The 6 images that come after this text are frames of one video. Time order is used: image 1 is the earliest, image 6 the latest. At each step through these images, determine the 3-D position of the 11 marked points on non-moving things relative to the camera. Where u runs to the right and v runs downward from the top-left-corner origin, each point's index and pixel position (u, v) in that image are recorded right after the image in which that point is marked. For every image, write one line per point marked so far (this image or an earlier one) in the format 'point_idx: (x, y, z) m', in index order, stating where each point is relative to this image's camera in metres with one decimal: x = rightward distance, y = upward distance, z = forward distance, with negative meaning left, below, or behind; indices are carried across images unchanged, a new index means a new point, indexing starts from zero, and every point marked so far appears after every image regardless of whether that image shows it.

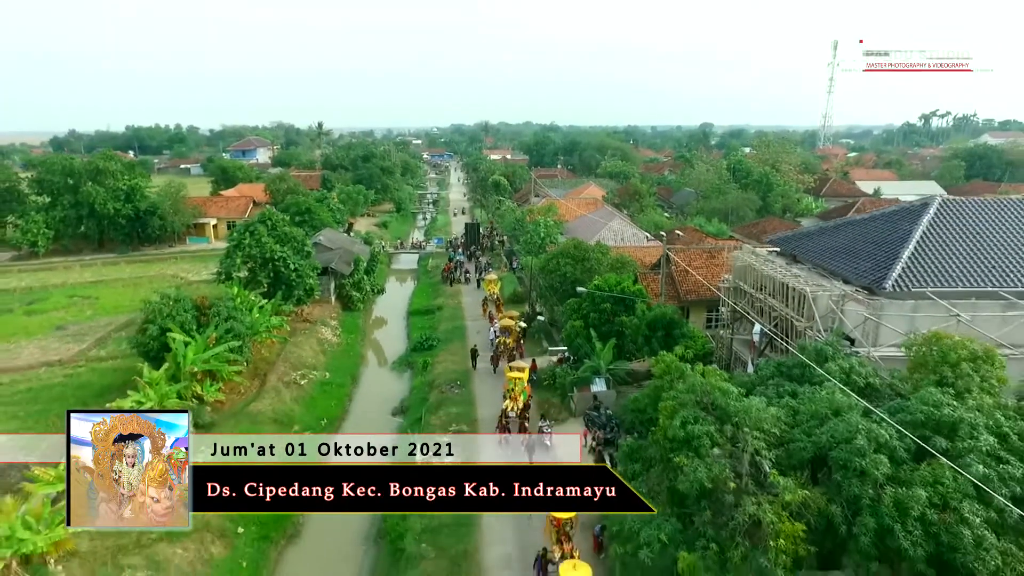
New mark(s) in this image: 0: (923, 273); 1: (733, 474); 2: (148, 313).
0: (+8.8, +0.3, +12.5) m
1: (+3.4, -2.9, +9.0) m
2: (-11.3, -0.7, +18.3) m
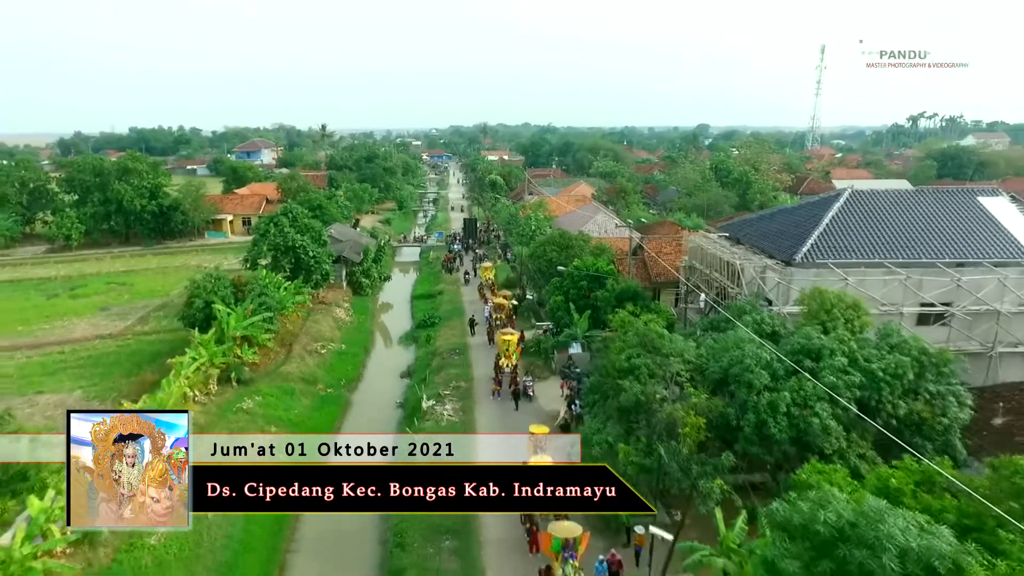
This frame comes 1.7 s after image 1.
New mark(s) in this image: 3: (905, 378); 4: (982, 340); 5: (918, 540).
0: (+8.4, +1.0, +15.8) m
1: (+3.1, -2.1, +12.3) m
2: (-11.6, 0.0, +21.6) m
3: (+7.9, -1.8, +11.8) m
4: (+12.2, -1.3, +15.4) m
5: (+4.2, -2.6, +6.1) m
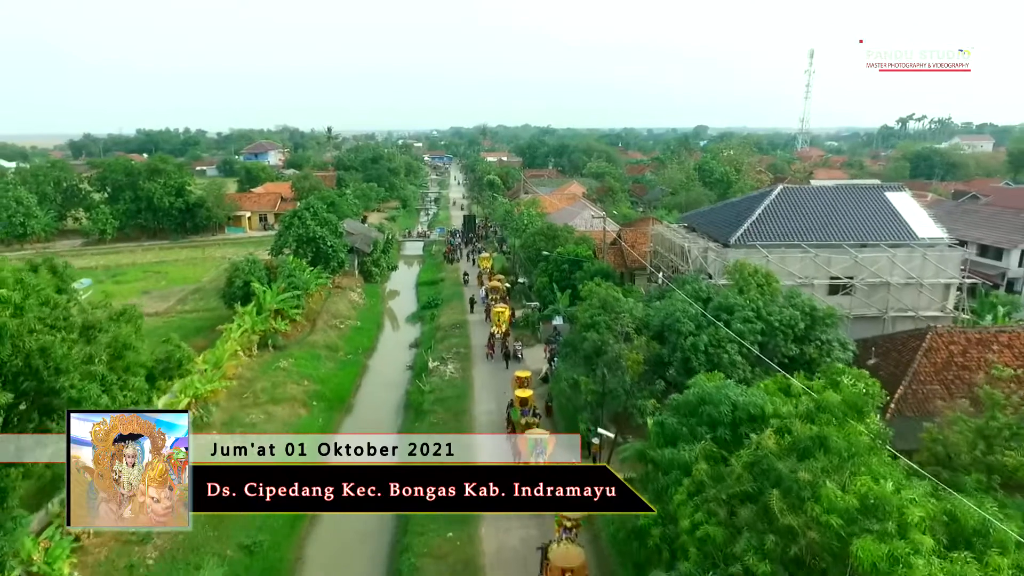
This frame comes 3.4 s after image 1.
0: (+8.1, +1.8, +19.6) m
1: (+2.7, -1.4, +16.1) m
2: (-11.9, +0.7, +25.4) m
3: (+7.5, -1.0, +15.6) m
4: (+11.8, -0.6, +19.2) m
5: (+3.9, -1.9, +9.9) m
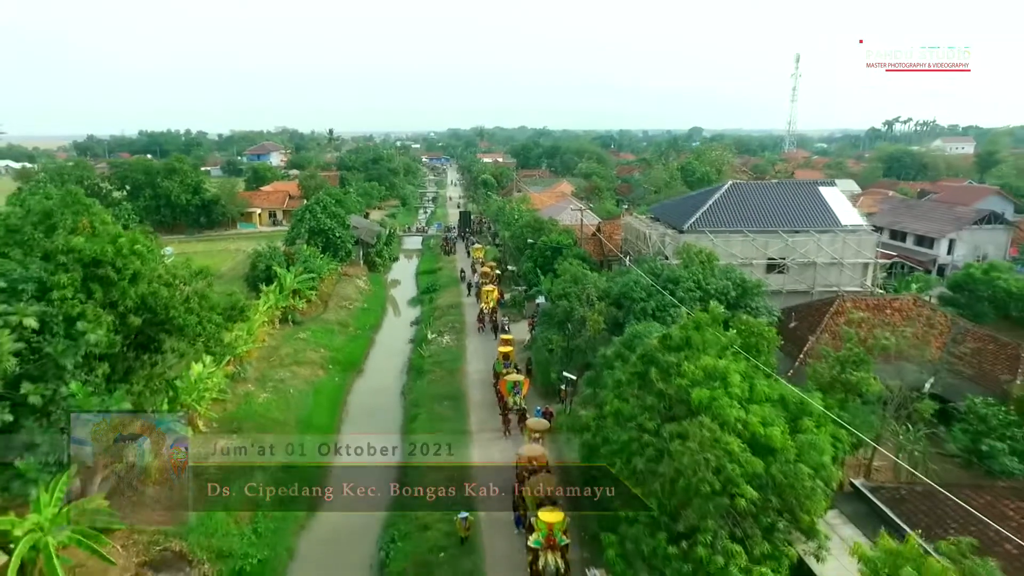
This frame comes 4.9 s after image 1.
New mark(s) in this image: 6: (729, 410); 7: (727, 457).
0: (+7.6, +2.6, +23.2) m
1: (+2.2, -0.6, +19.6) m
2: (-12.5, +1.5, +28.8) m
3: (+7.0, -0.2, +19.1) m
4: (+11.3, +0.2, +22.7) m
5: (+3.4, -1.0, +13.4) m
6: (+3.3, -1.8, +9.0) m
7: (+3.1, -2.4, +8.4) m
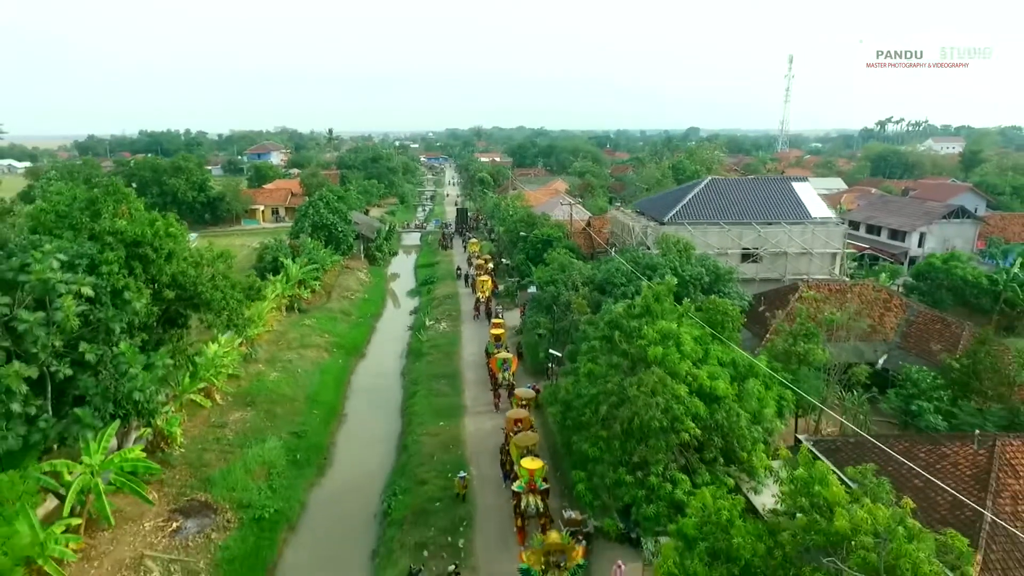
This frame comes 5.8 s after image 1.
0: (+7.3, +3.1, +24.8) m
1: (+1.9, -0.1, +21.2) m
2: (-12.8, +2.0, +30.5) m
3: (+6.7, +0.3, +20.8) m
4: (+11.0, +0.7, +24.4) m
5: (+3.1, -0.5, +15.1) m
6: (+3.0, -1.4, +10.6) m
7: (+2.8, -1.9, +10.1) m
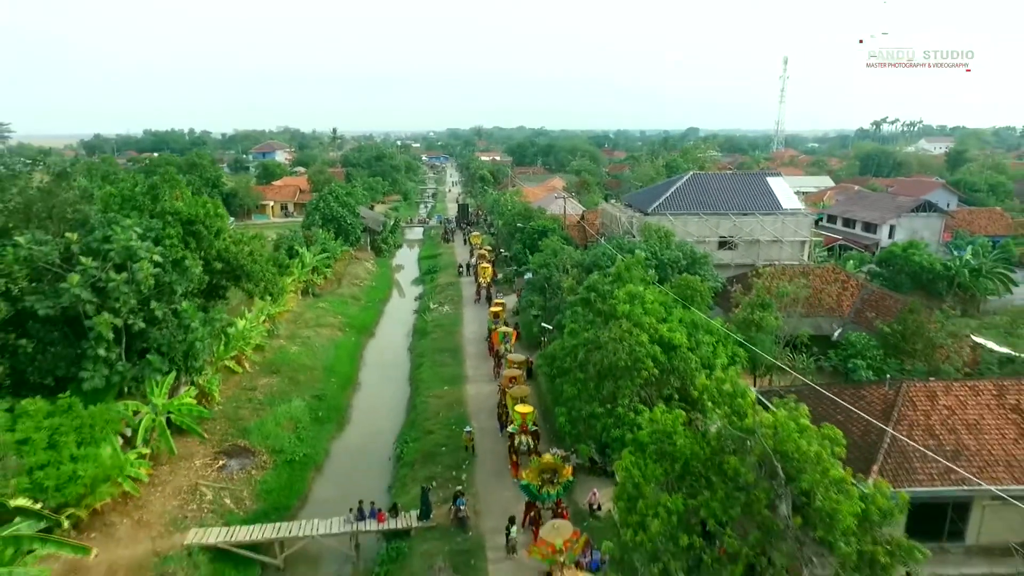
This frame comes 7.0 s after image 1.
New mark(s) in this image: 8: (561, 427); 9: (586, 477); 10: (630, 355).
0: (+7.1, +3.8, +27.2) m
1: (+1.8, +0.6, +23.6) m
2: (-12.9, +2.7, +32.8) m
3: (+6.6, +1.0, +23.2) m
4: (+10.9, +1.4, +26.7) m
5: (+3.0, +0.2, +17.4) m
6: (+2.9, -0.7, +13.0) m
7: (+2.7, -1.2, +12.5) m
8: (+1.1, -3.2, +13.4) m
9: (+1.9, -4.8, +15.0) m
10: (+2.5, -1.5, +12.3) m
